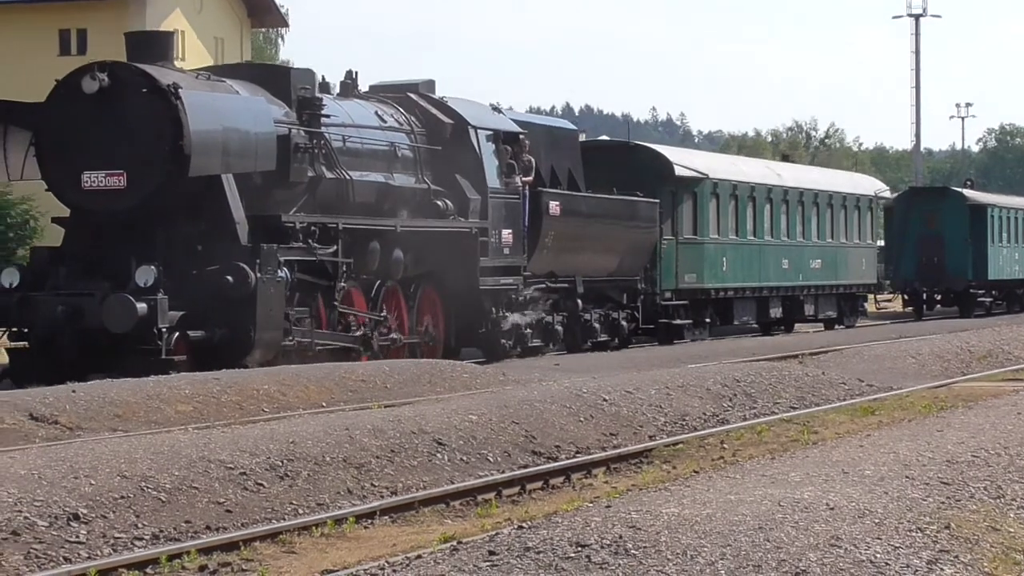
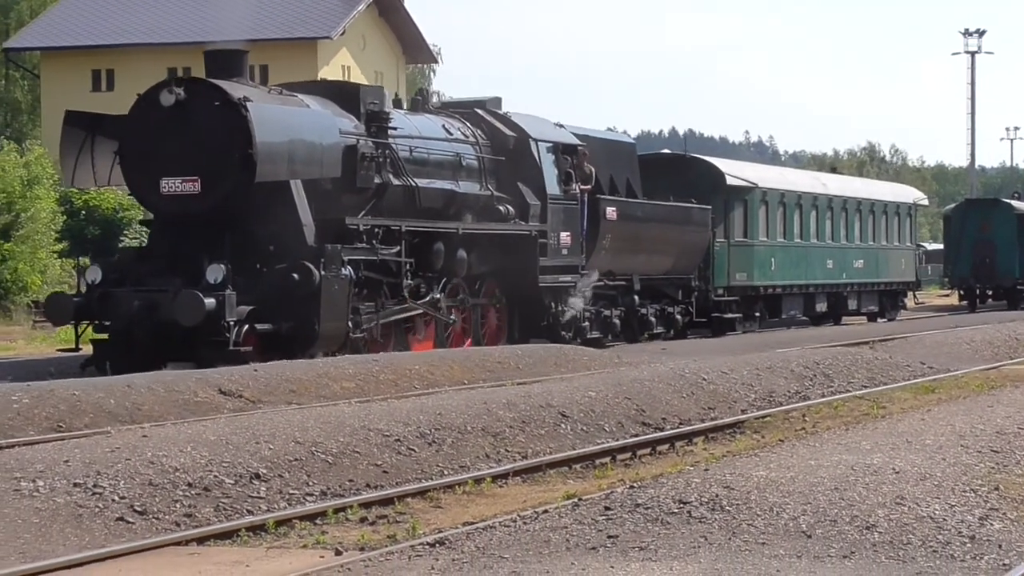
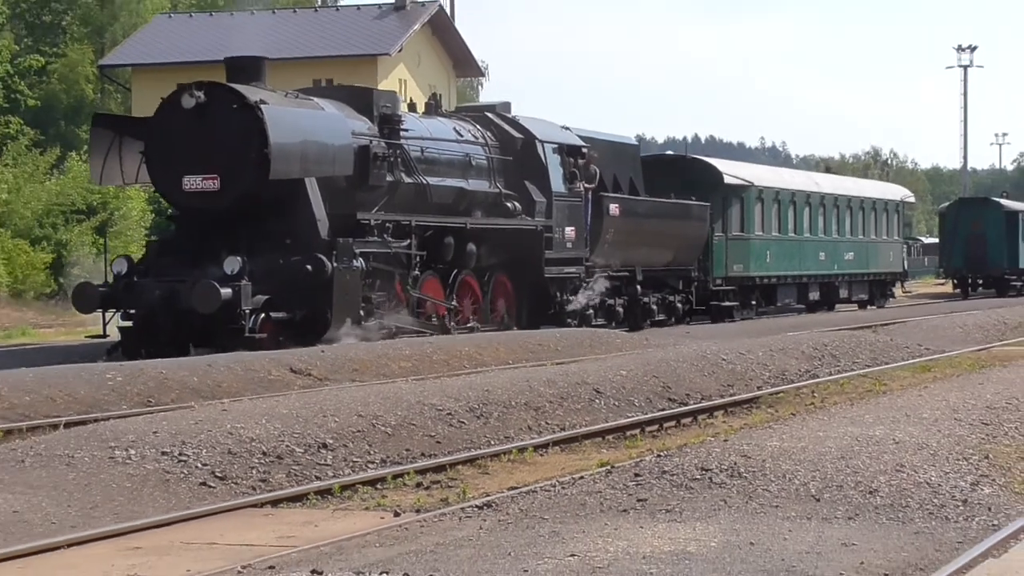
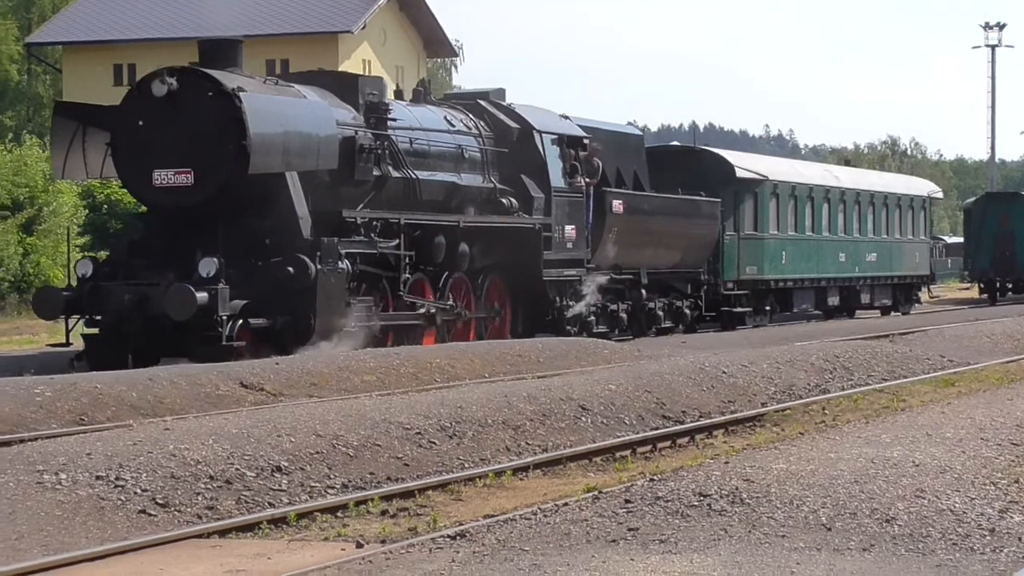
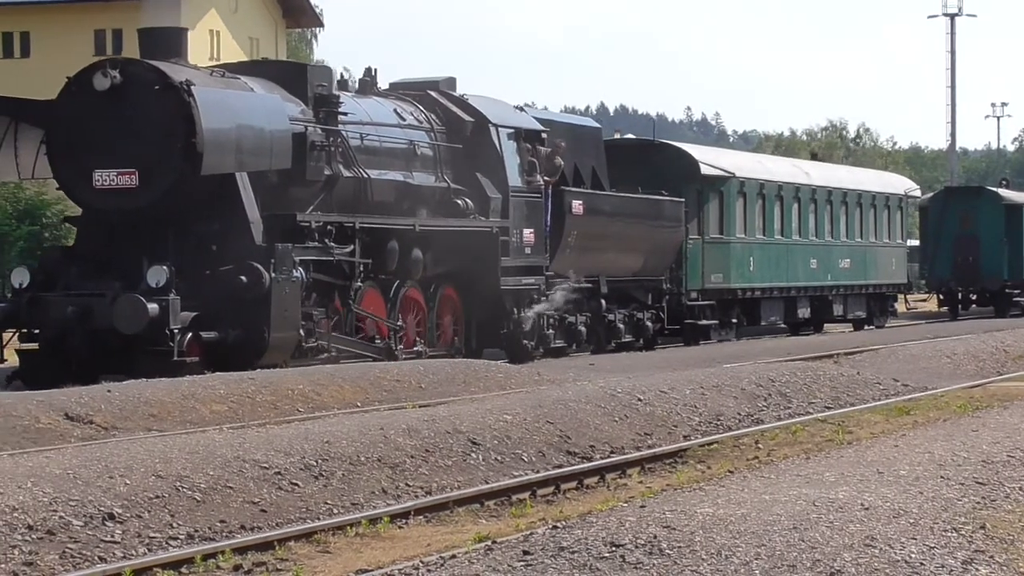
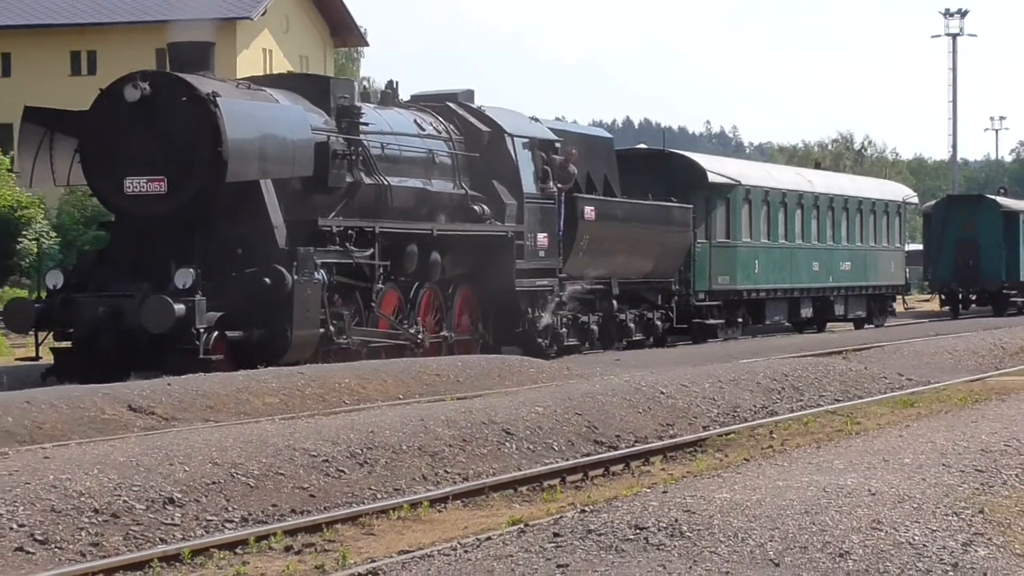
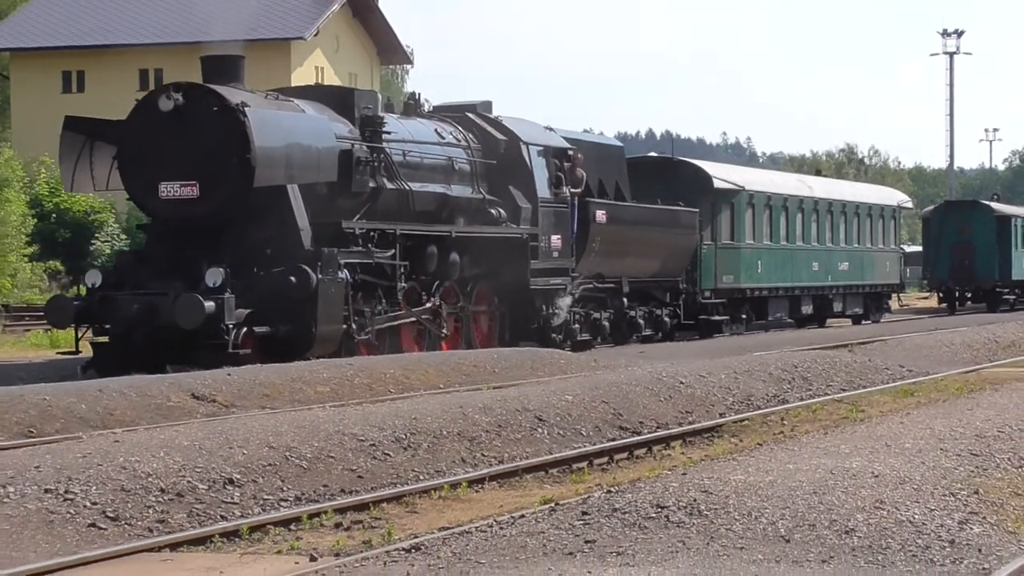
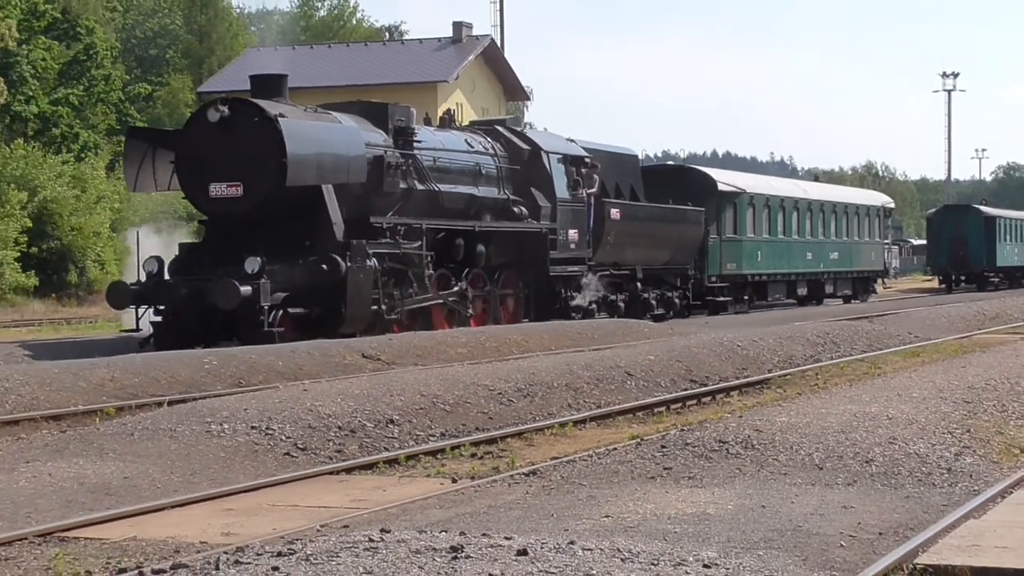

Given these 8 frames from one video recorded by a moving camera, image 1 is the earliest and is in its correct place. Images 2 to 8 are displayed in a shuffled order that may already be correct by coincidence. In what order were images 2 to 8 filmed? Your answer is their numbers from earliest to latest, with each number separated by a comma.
5, 6, 7, 2, 4, 3, 8
